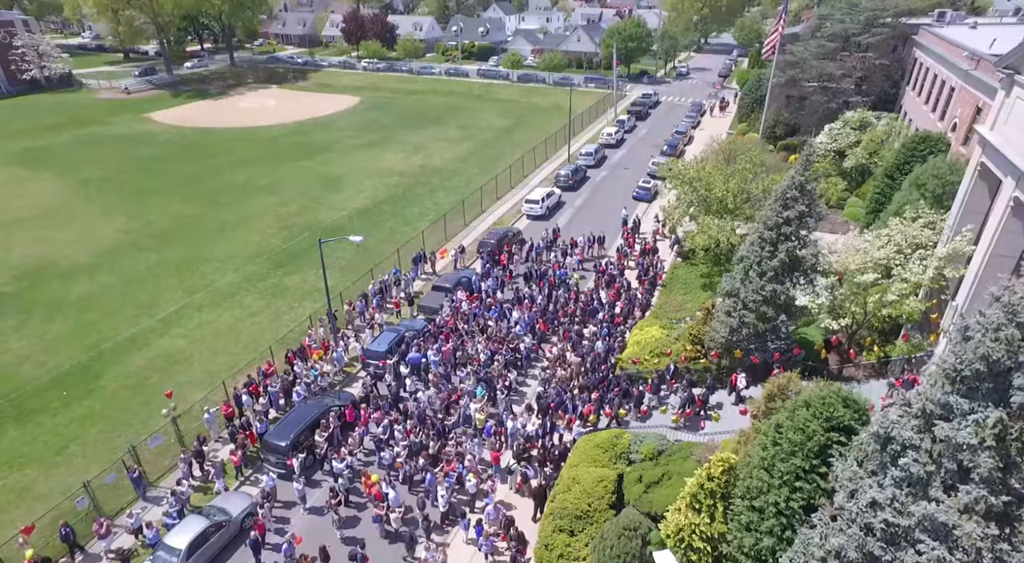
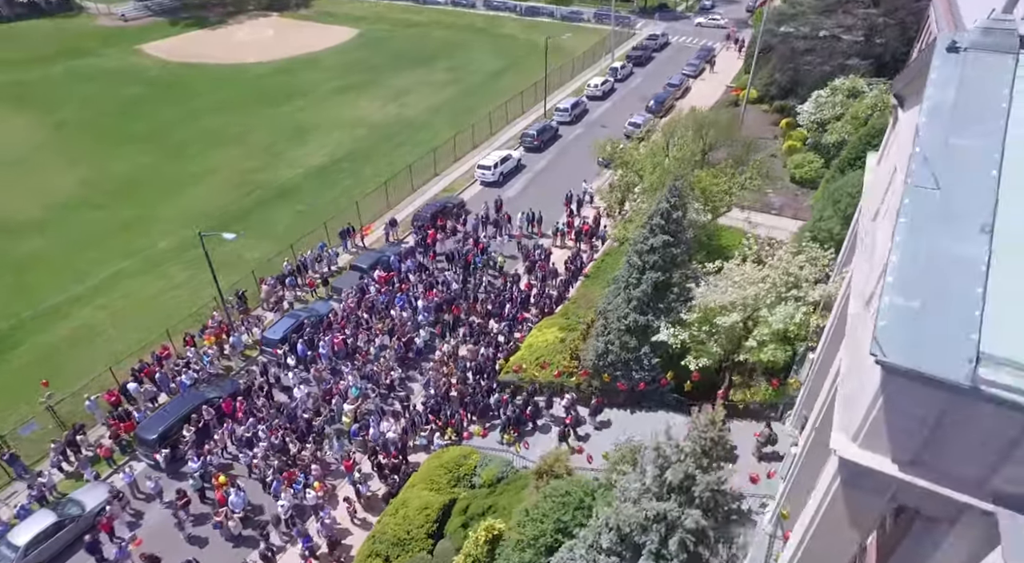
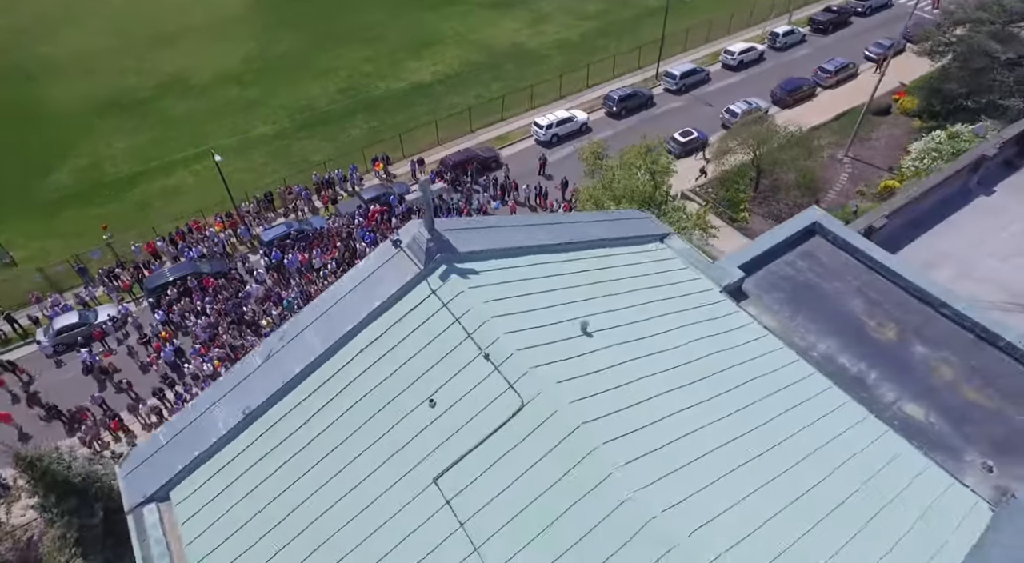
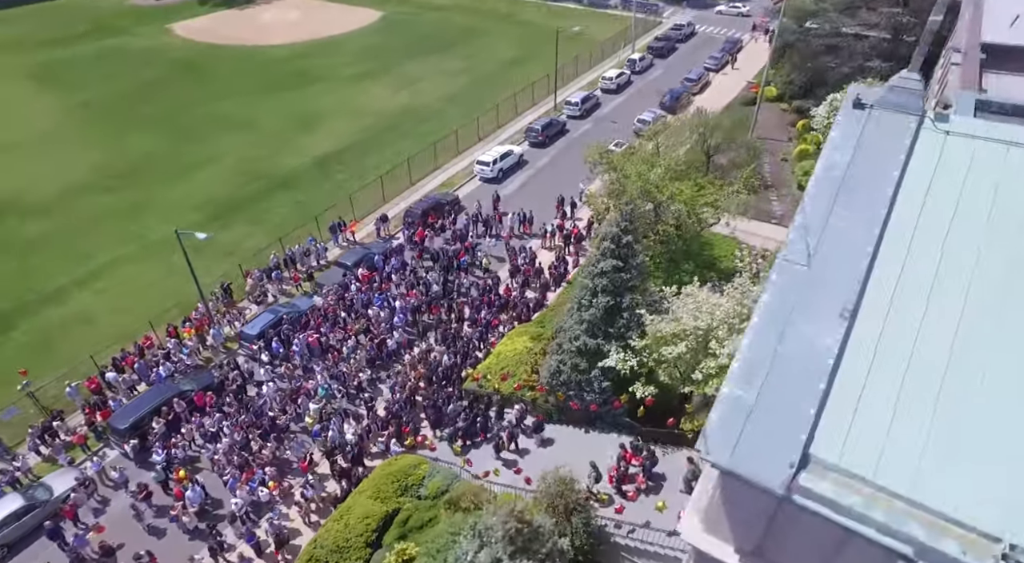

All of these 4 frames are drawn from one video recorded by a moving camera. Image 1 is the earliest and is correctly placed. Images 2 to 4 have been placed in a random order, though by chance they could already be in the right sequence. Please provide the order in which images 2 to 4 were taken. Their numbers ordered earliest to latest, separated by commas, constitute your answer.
2, 4, 3
